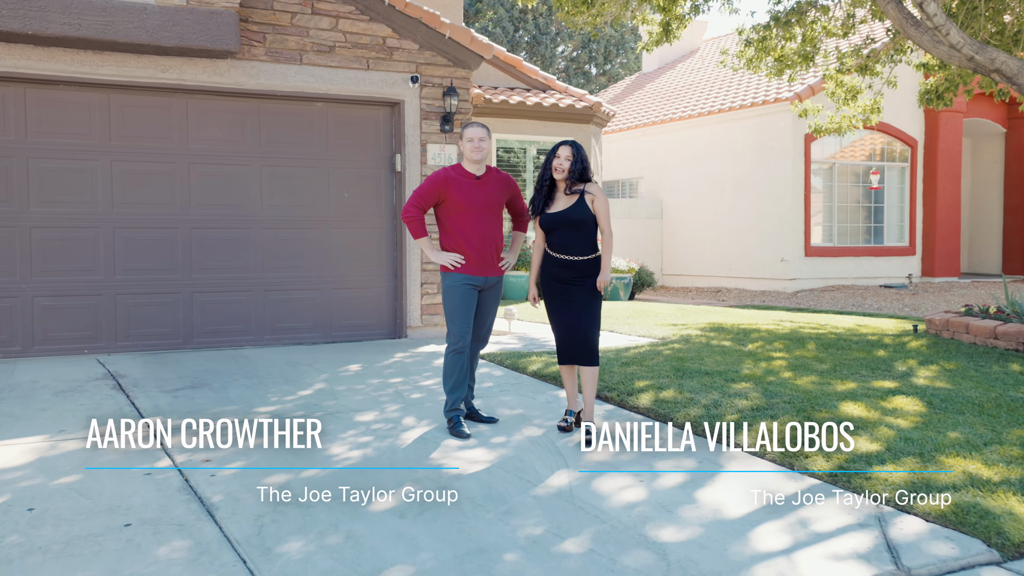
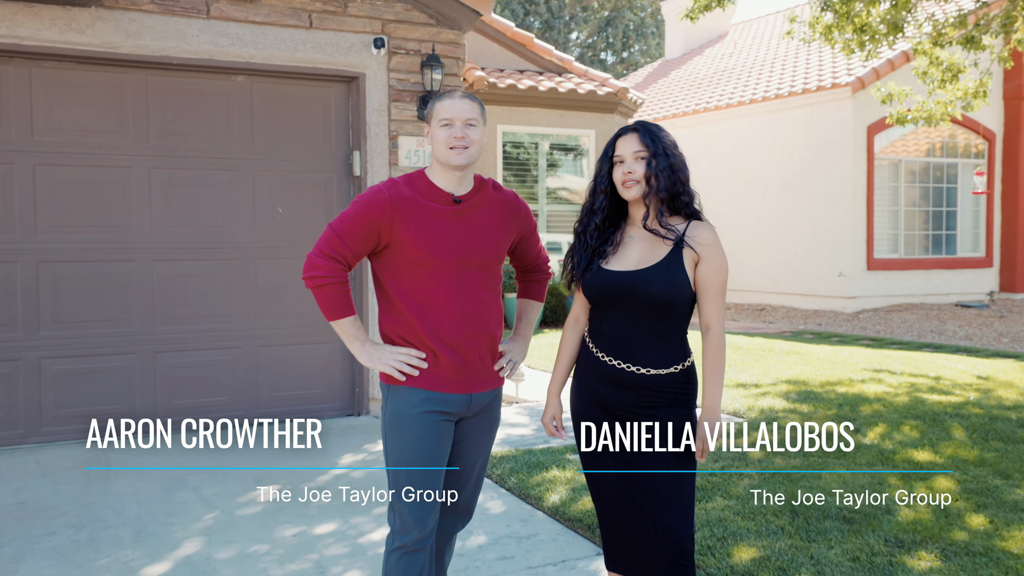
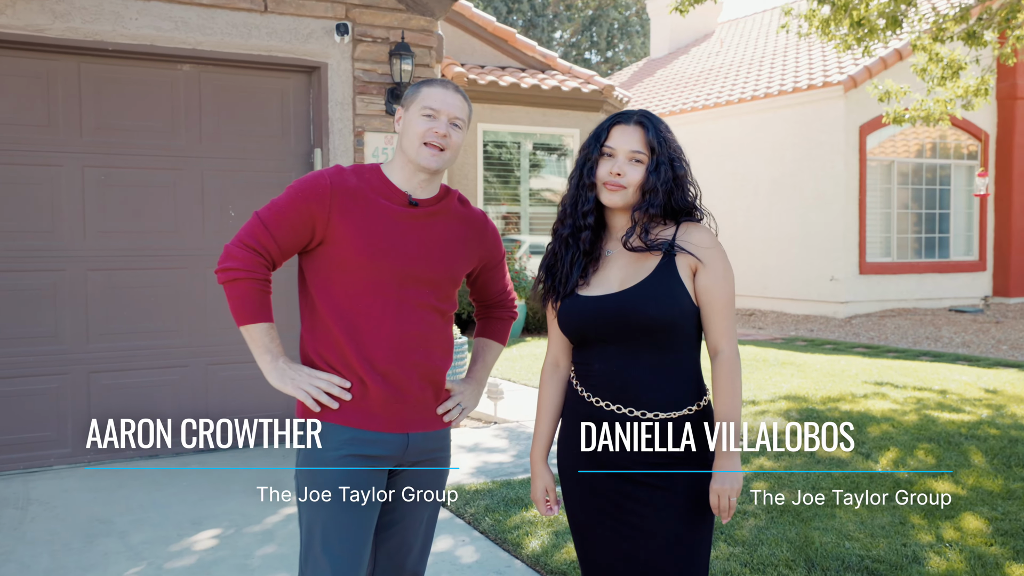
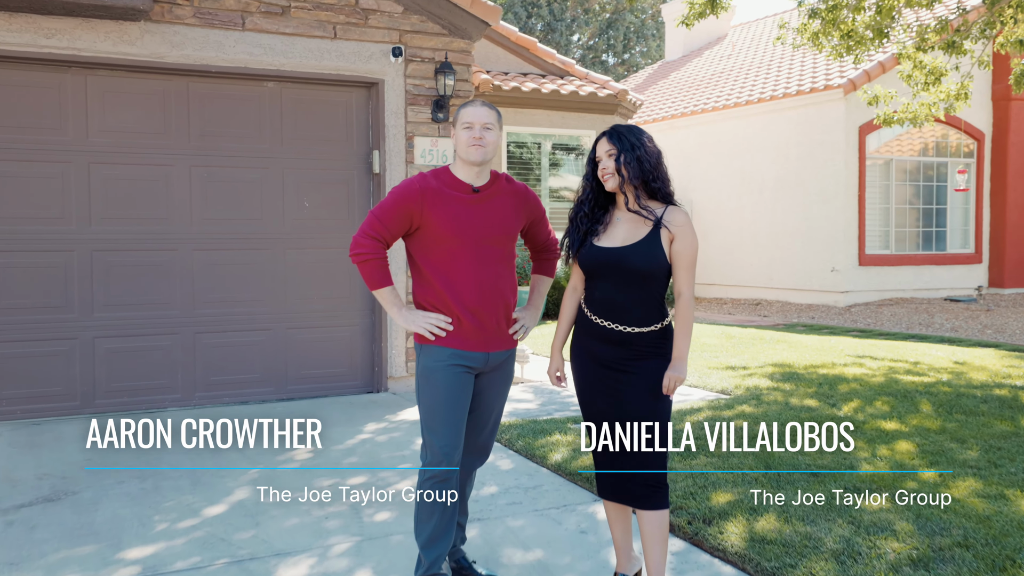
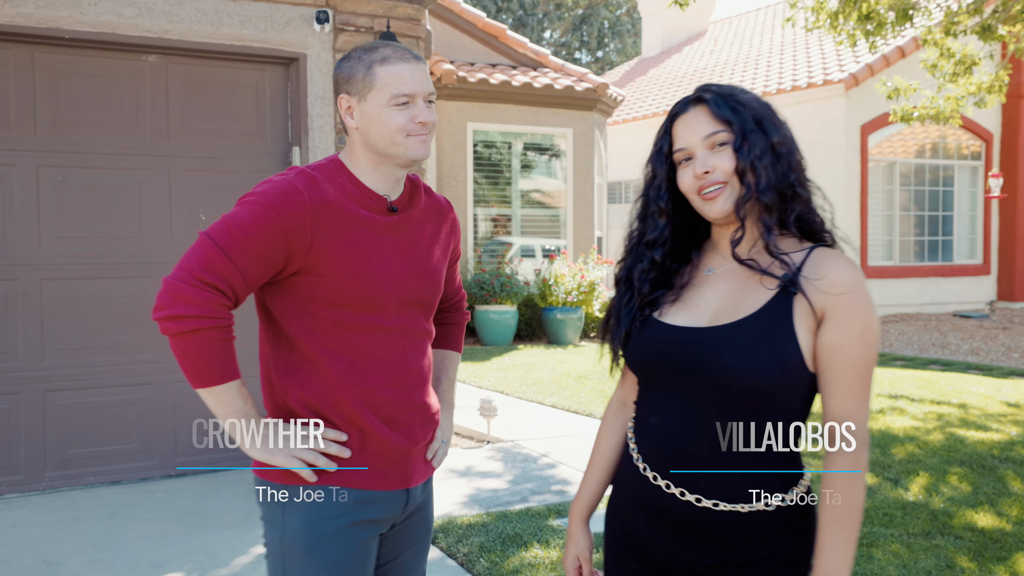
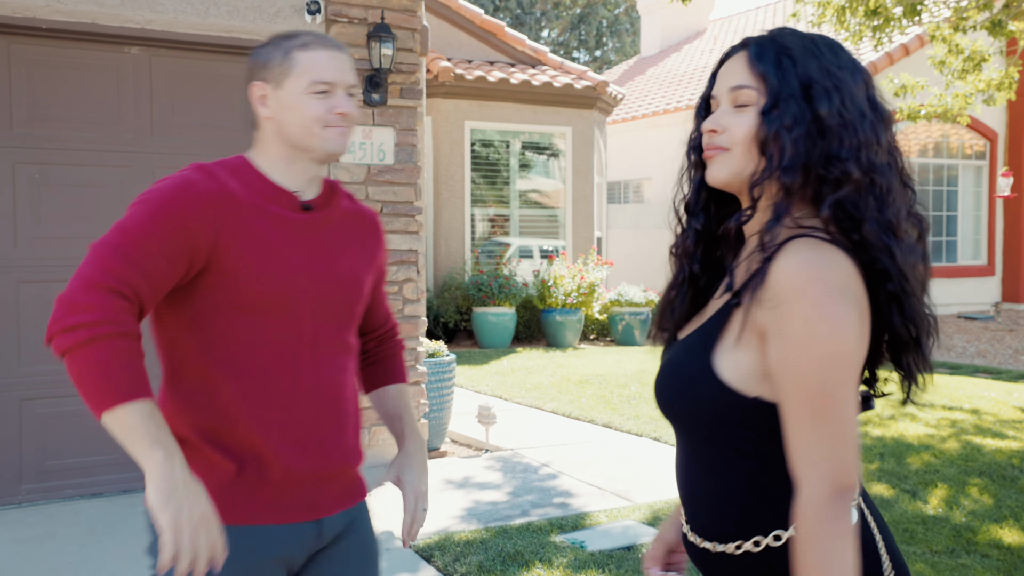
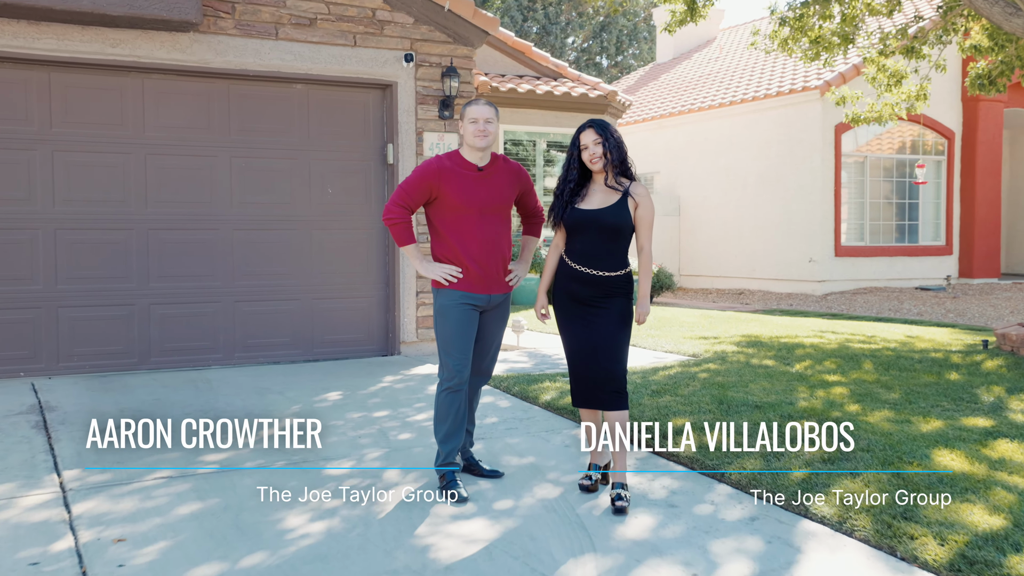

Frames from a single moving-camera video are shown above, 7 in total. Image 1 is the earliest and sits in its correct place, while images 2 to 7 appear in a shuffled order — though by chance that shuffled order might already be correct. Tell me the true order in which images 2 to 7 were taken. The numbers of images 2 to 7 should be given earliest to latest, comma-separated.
7, 4, 2, 3, 5, 6
